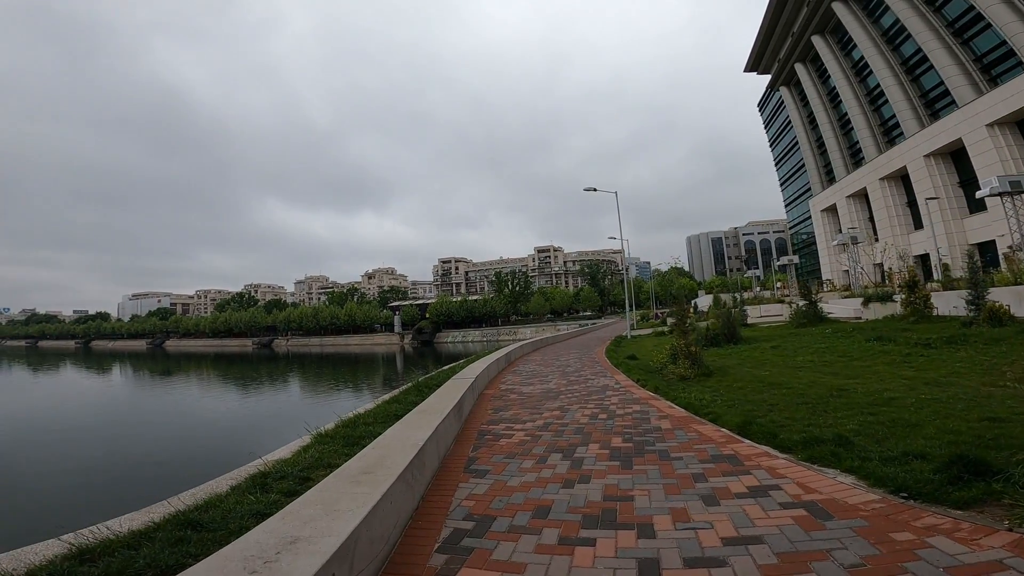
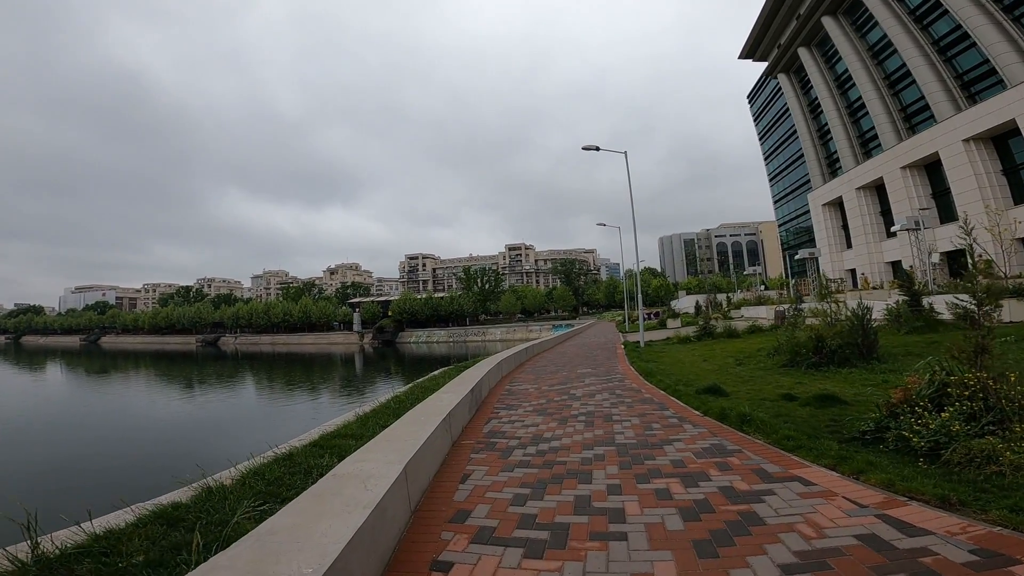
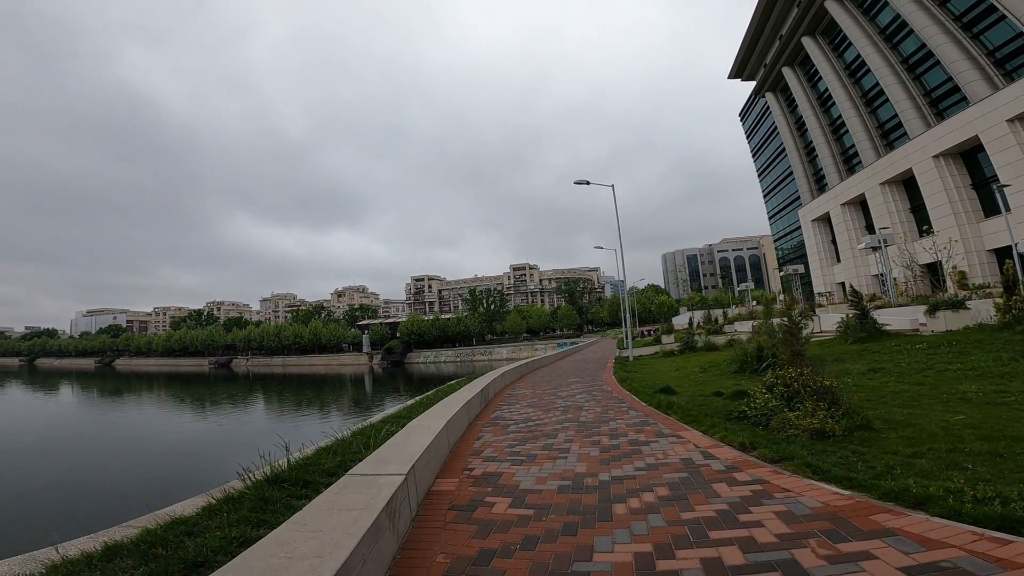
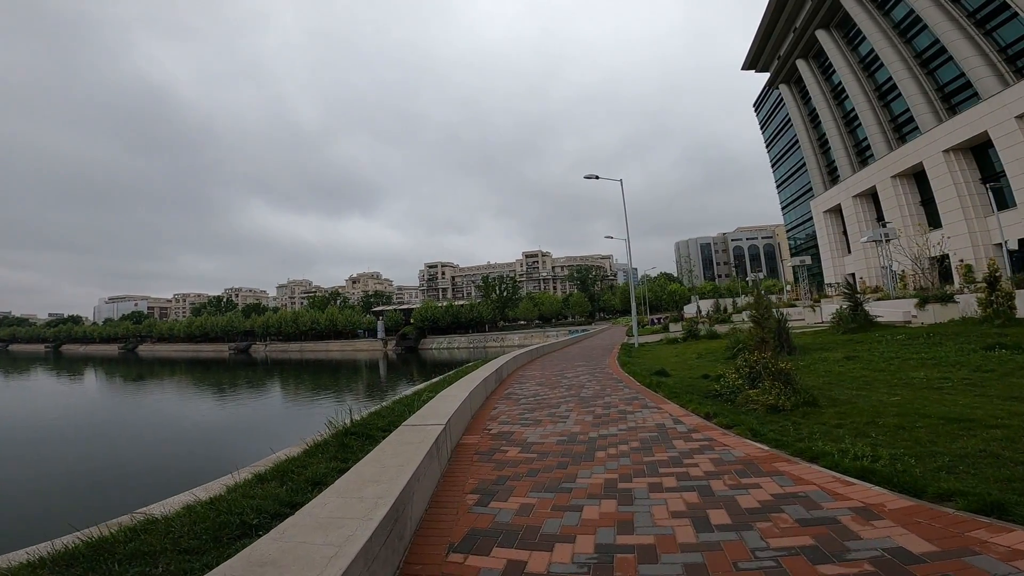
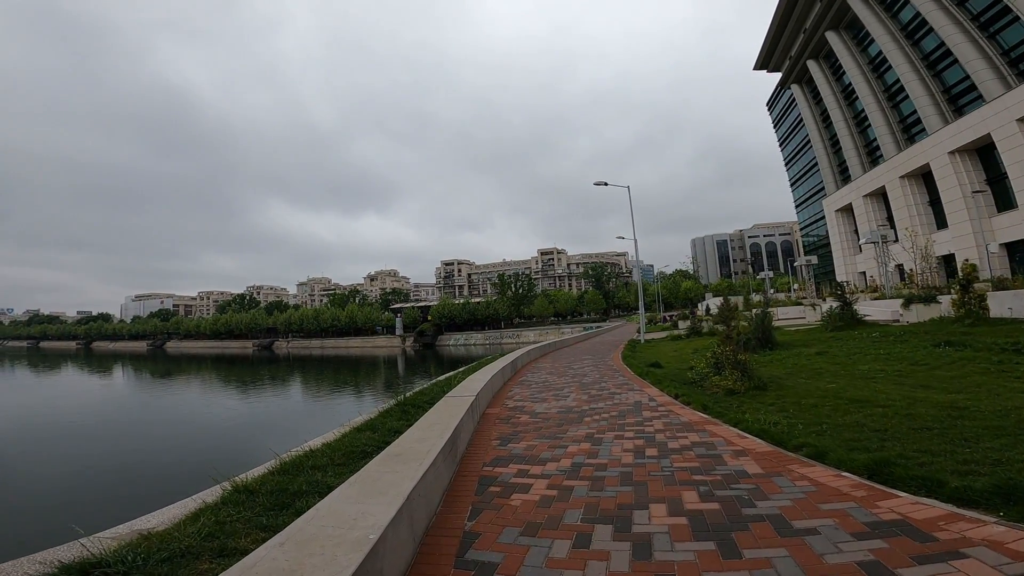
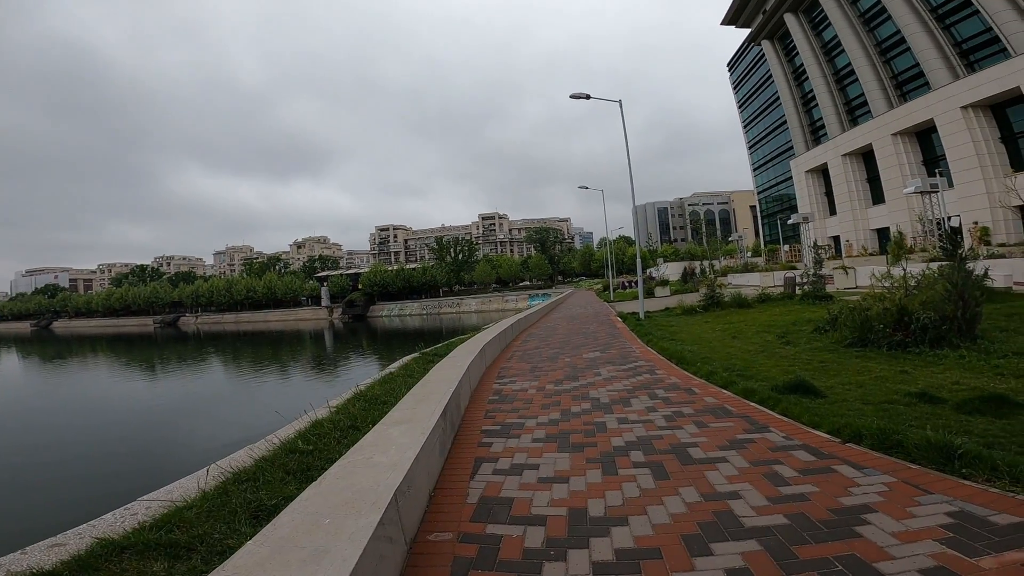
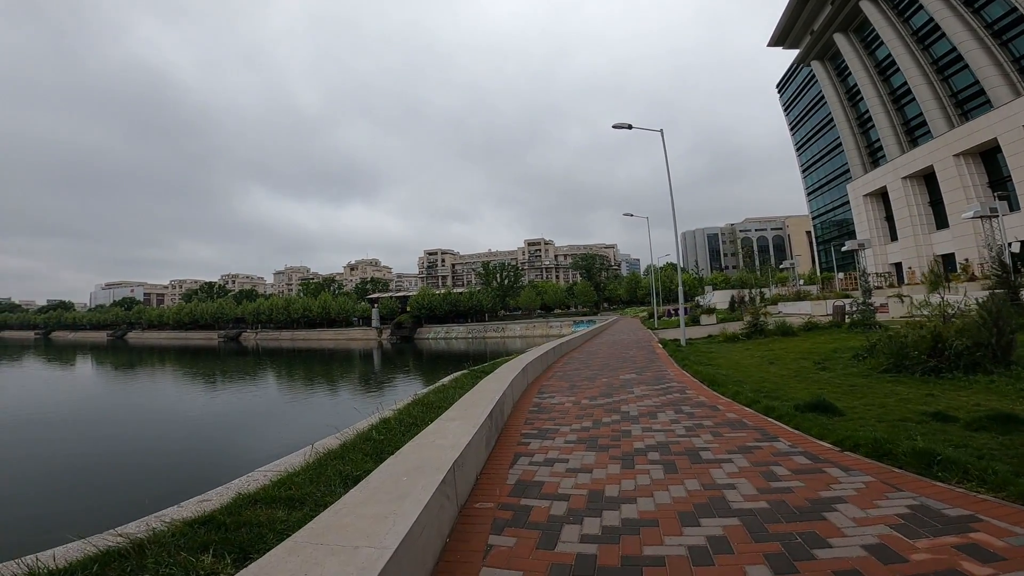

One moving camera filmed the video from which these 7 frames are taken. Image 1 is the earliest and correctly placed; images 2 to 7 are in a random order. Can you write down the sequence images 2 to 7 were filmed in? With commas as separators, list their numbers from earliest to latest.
5, 4, 3, 2, 7, 6
